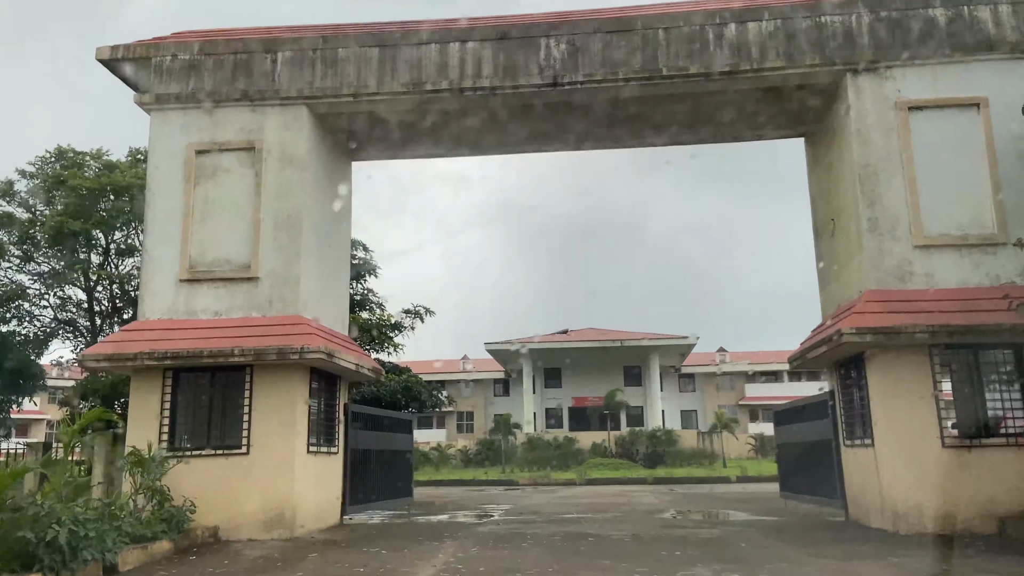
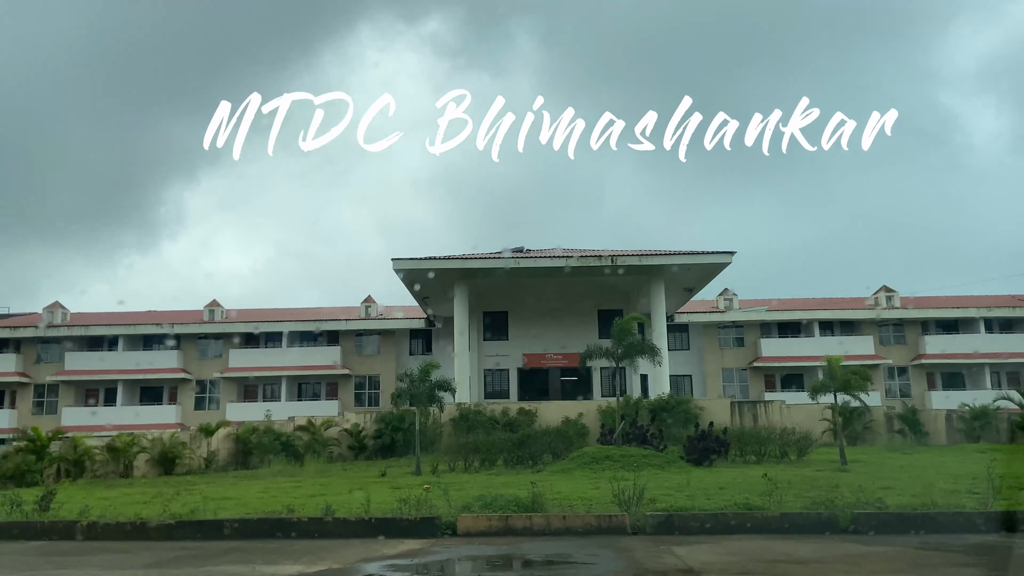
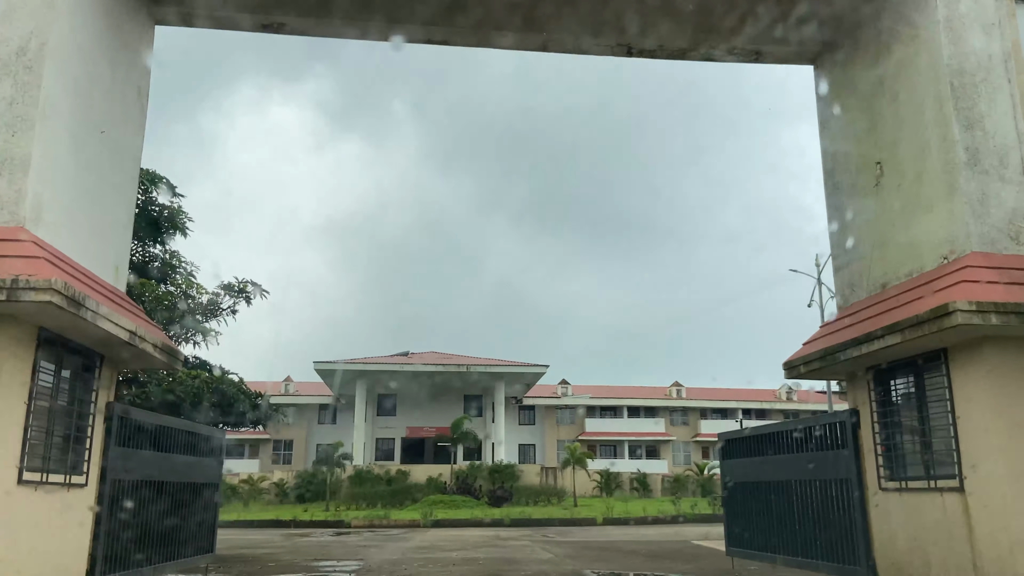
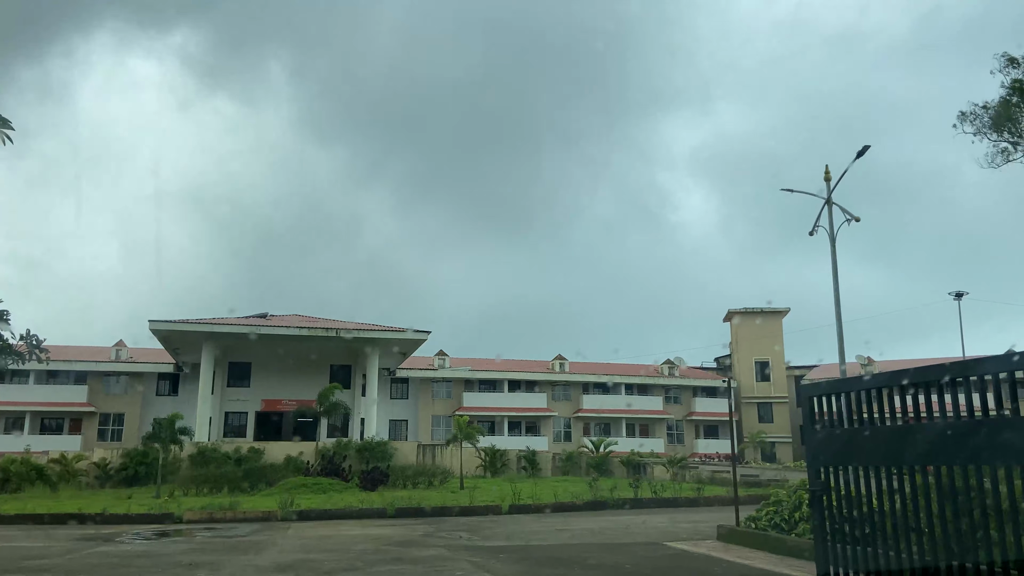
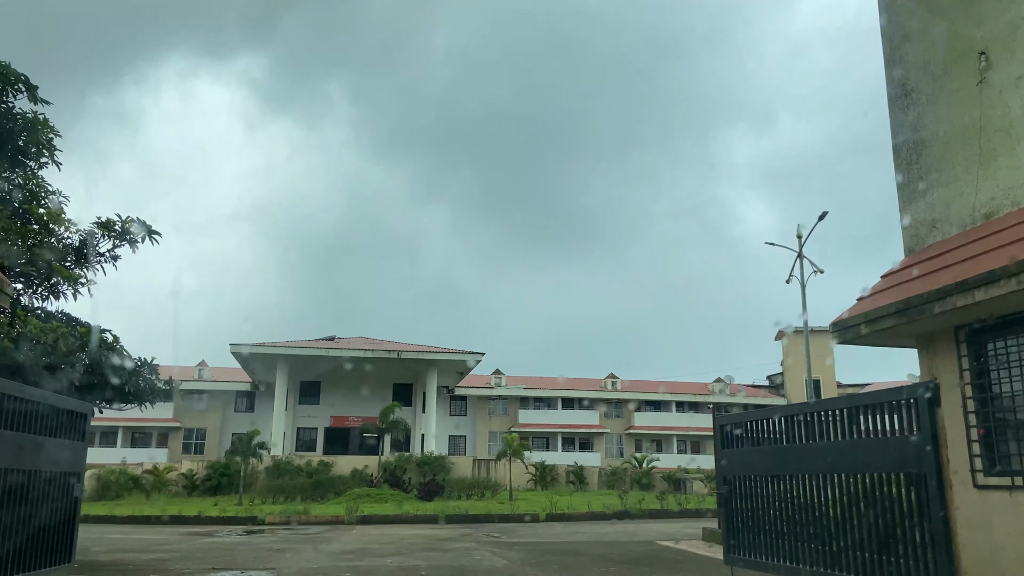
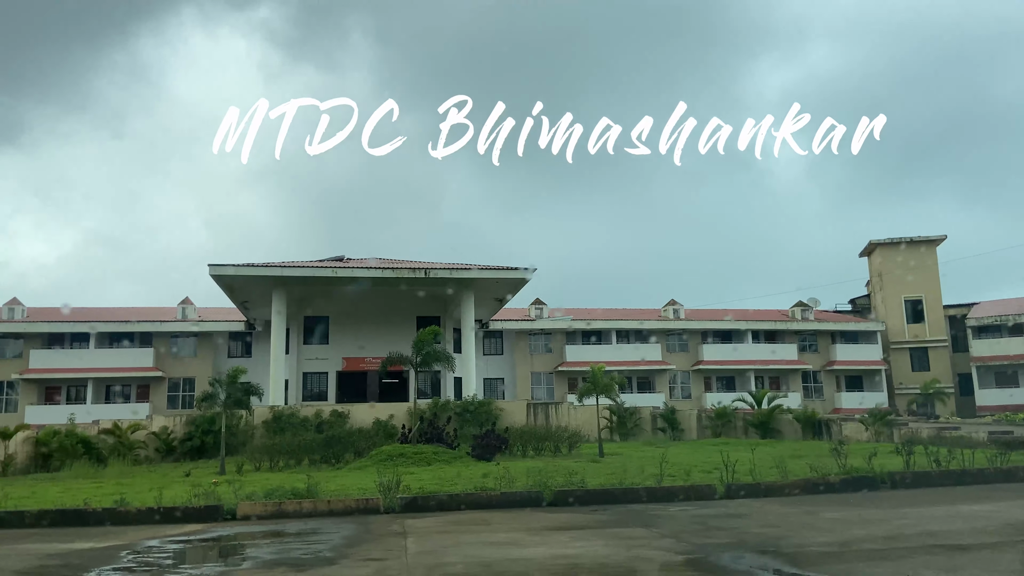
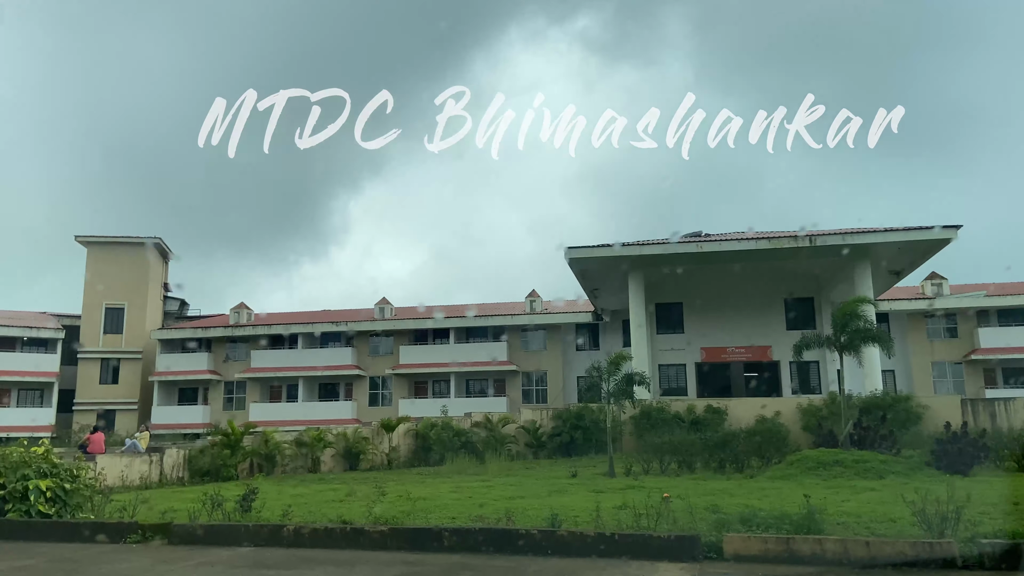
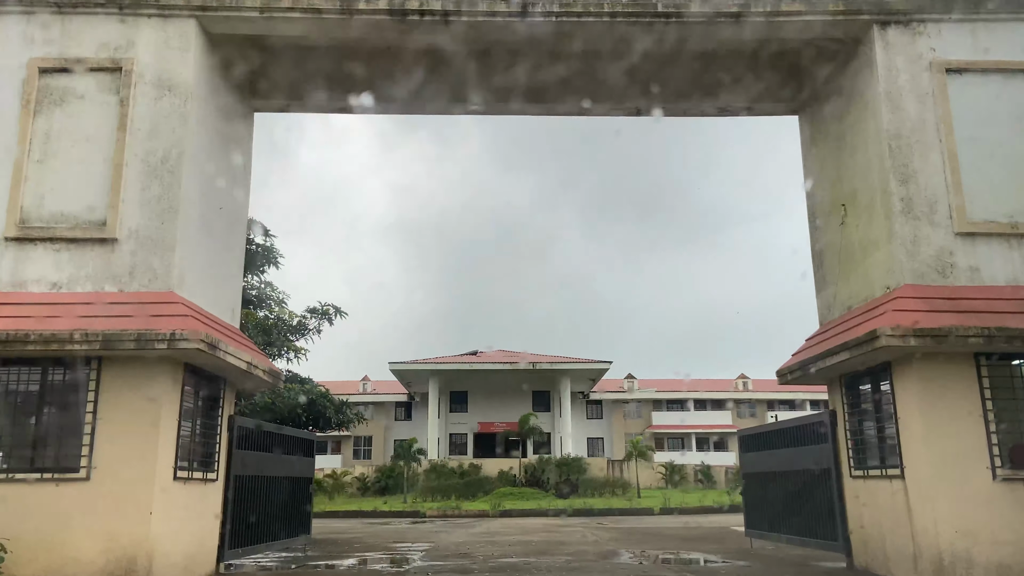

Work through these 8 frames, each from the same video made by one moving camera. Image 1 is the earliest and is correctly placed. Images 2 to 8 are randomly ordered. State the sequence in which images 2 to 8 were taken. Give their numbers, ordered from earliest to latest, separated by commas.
8, 3, 5, 4, 6, 2, 7
